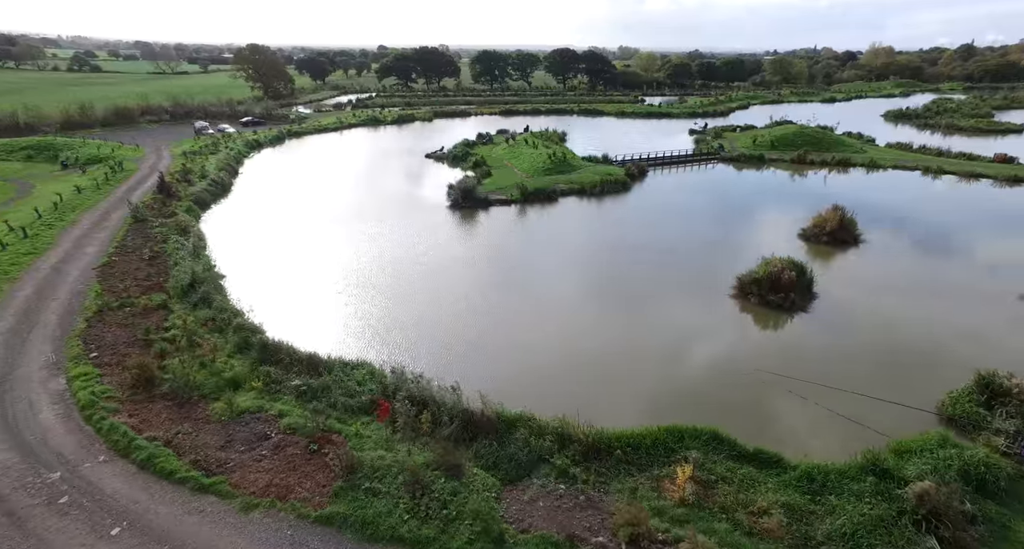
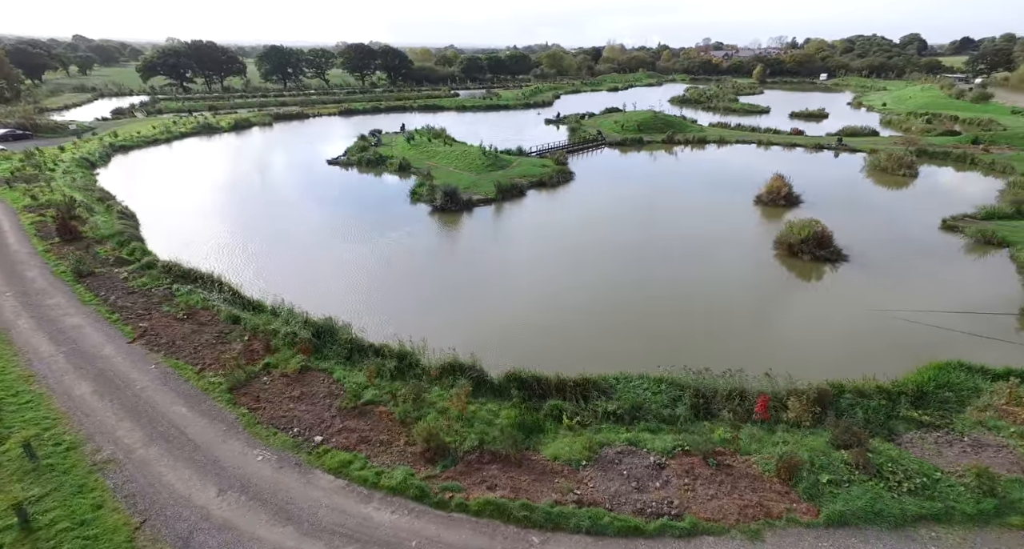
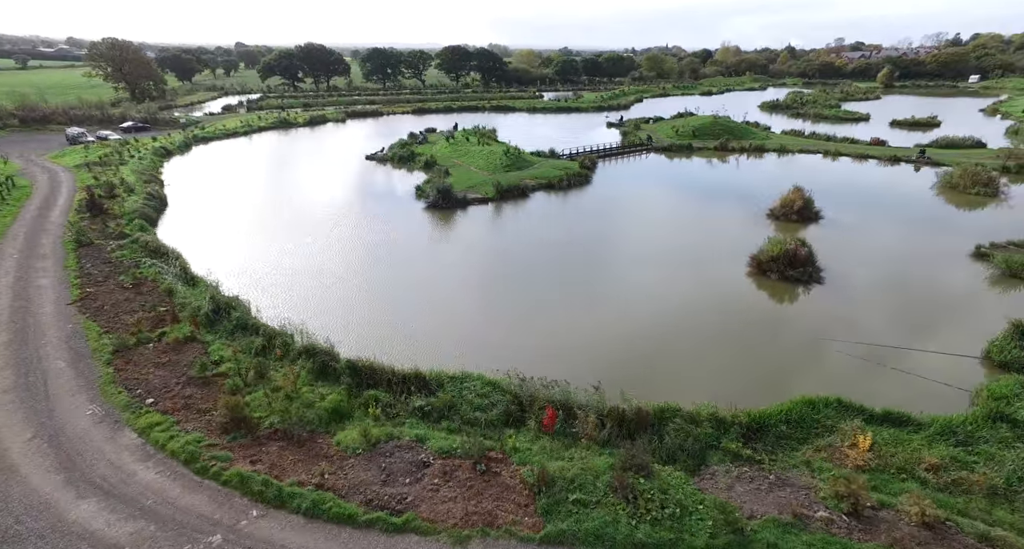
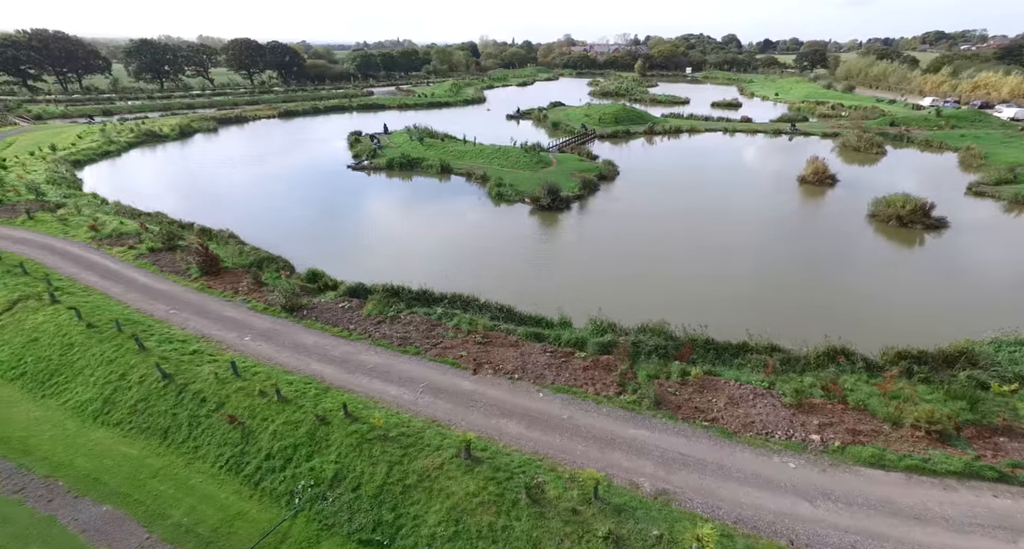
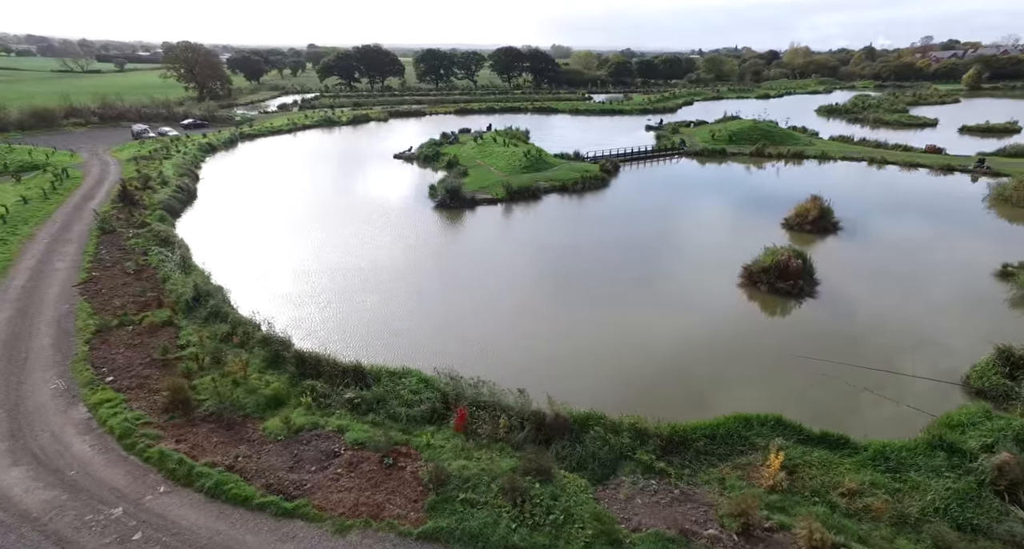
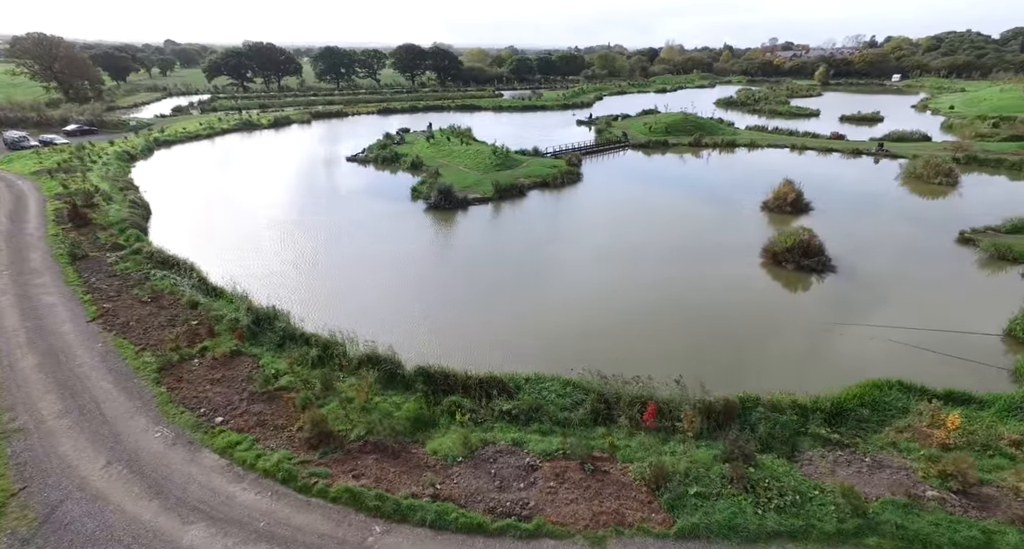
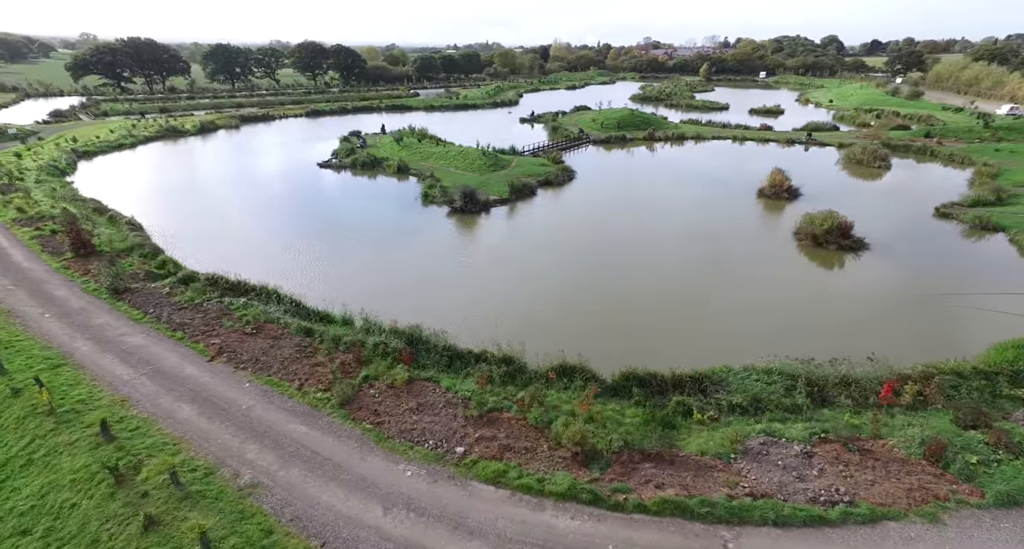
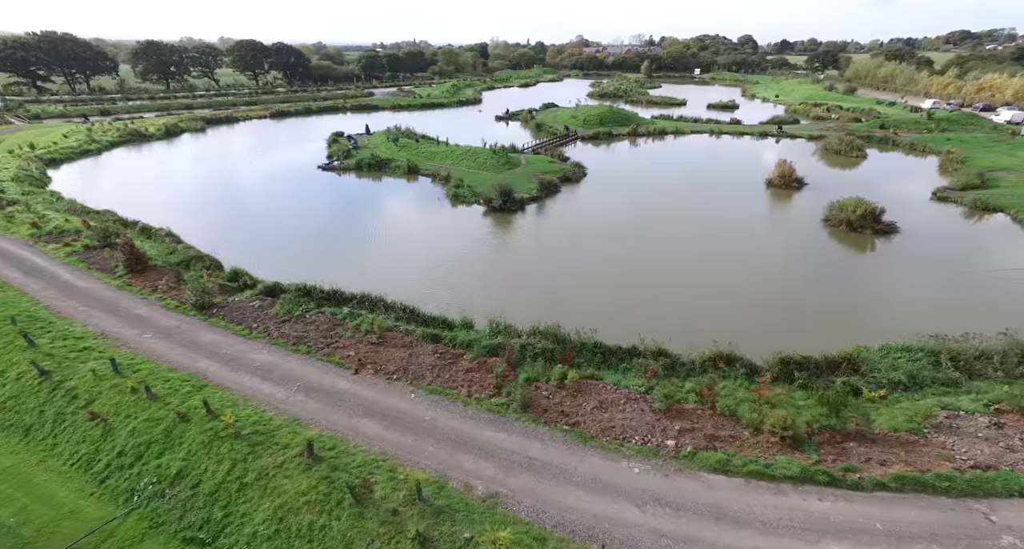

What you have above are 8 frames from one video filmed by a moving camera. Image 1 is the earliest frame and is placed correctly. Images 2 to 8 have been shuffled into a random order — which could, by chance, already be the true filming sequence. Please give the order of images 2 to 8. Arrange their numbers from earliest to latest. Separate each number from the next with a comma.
5, 3, 6, 2, 7, 8, 4
